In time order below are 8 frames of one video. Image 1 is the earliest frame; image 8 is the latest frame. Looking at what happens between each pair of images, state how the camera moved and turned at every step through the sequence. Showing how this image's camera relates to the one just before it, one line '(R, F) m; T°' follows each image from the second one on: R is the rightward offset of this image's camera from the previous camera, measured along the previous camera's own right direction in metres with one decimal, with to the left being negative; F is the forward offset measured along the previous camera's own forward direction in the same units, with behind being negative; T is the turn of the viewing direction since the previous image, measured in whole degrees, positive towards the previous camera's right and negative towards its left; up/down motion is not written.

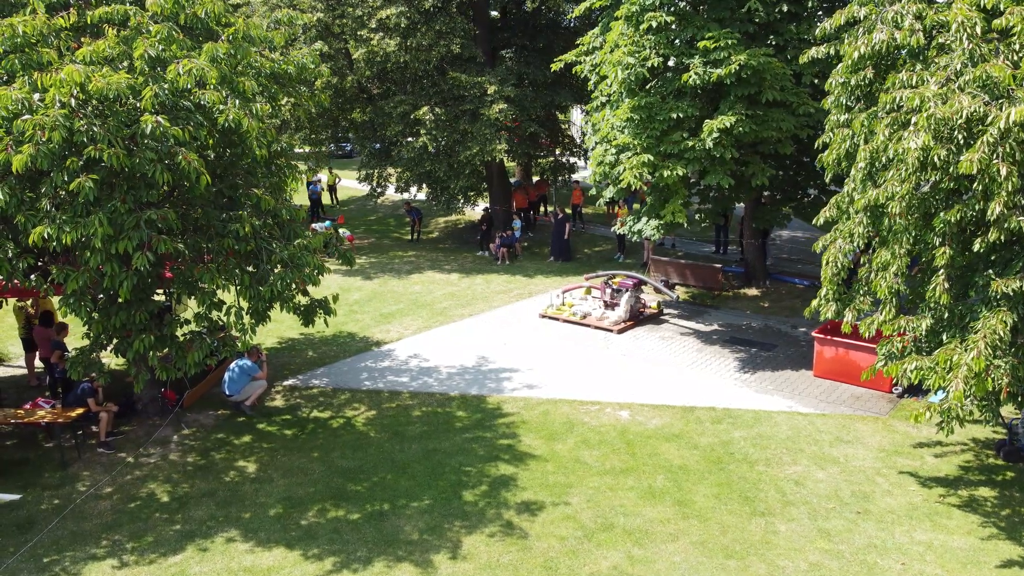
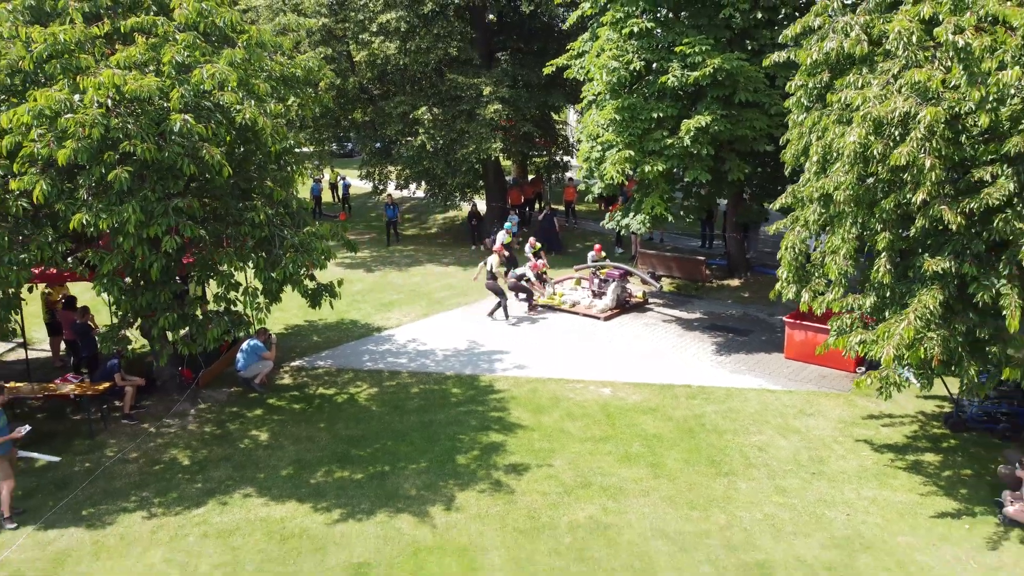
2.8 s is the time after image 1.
(+0.1, -1.0) m; 0°
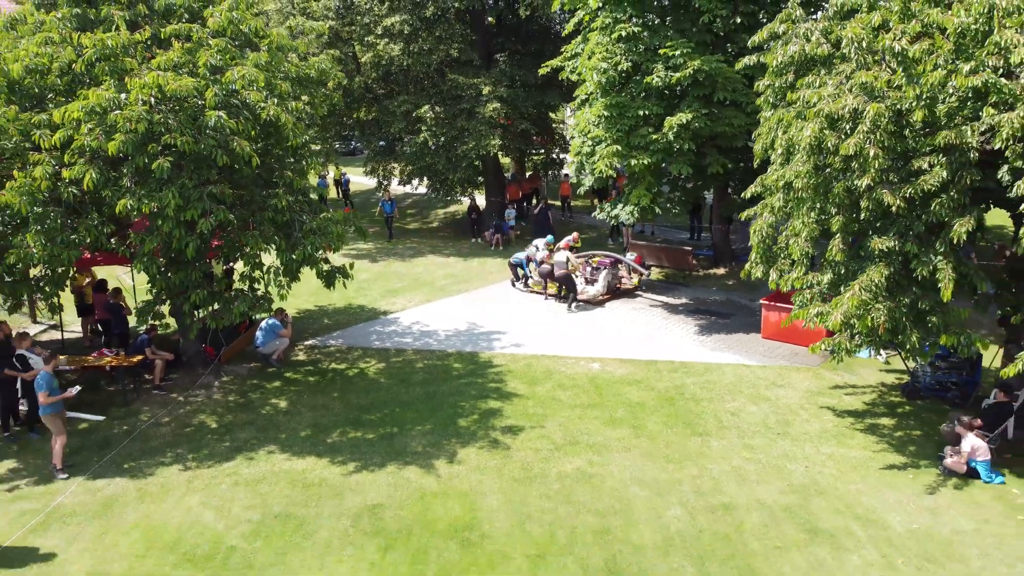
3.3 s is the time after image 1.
(0.0, -1.1) m; 0°
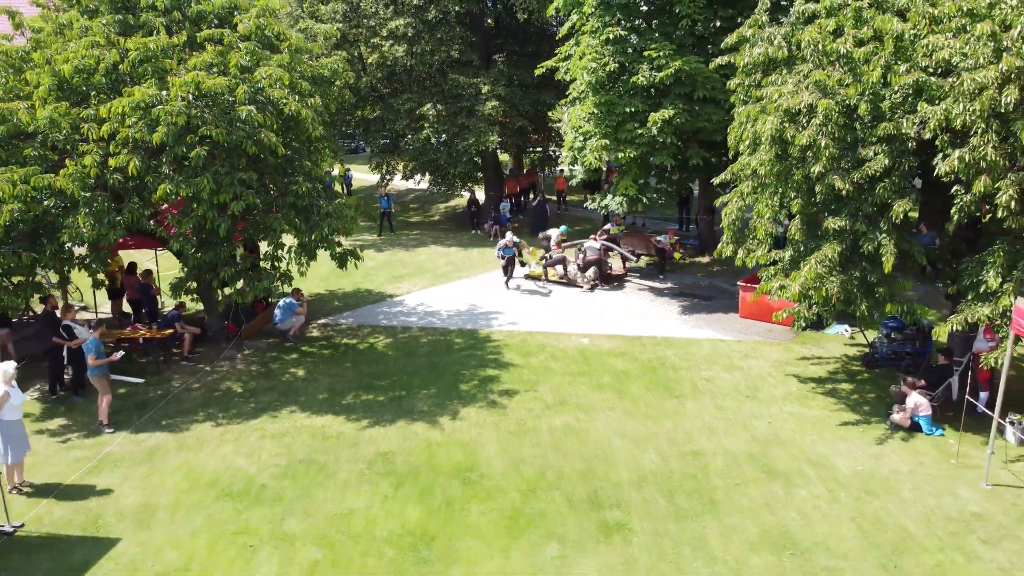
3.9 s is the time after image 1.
(0.0, -1.2) m; 0°
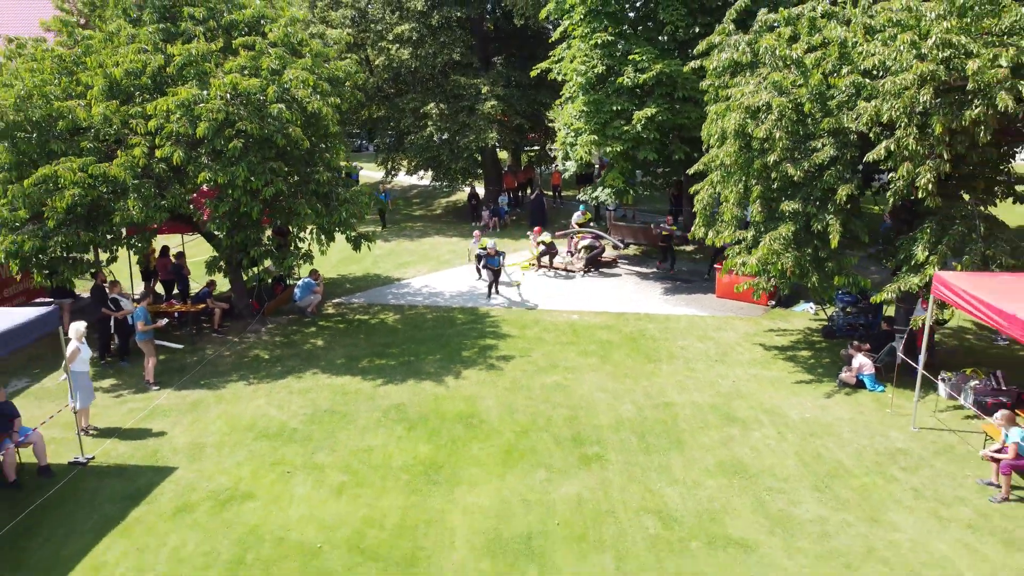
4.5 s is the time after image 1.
(0.0, -1.6) m; 0°
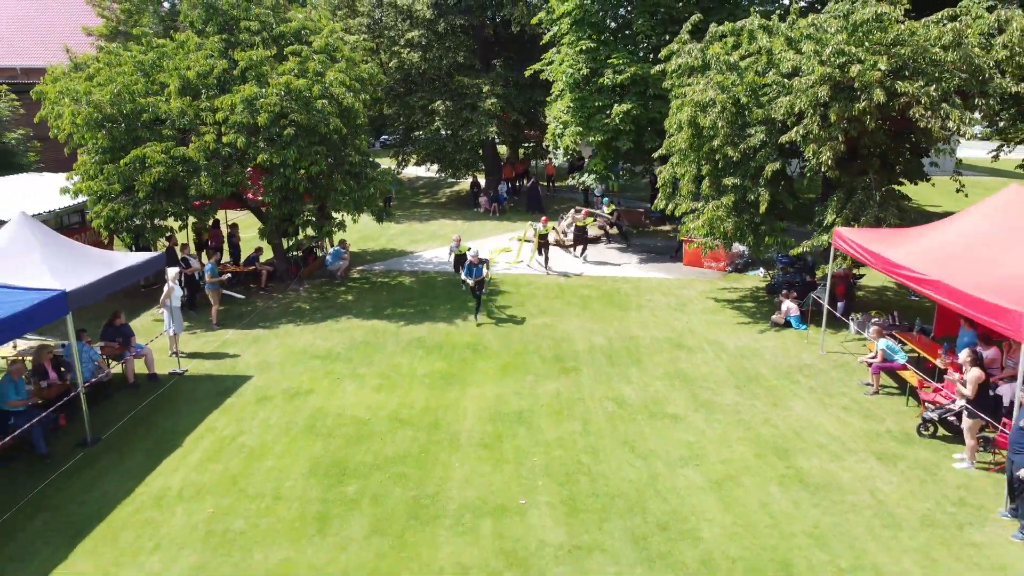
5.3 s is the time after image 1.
(0.0, -3.1) m; 0°
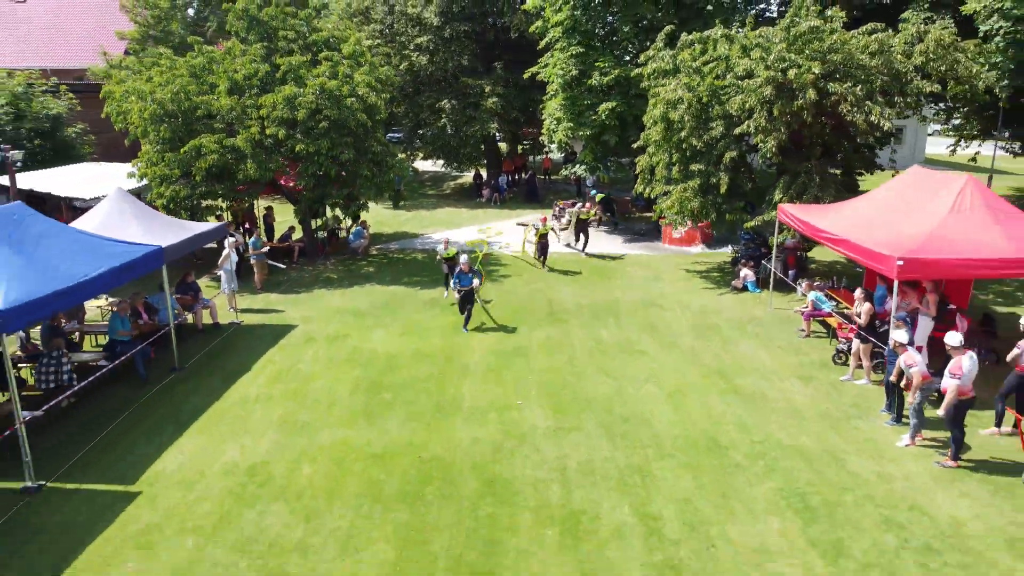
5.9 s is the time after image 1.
(0.0, -2.8) m; 0°
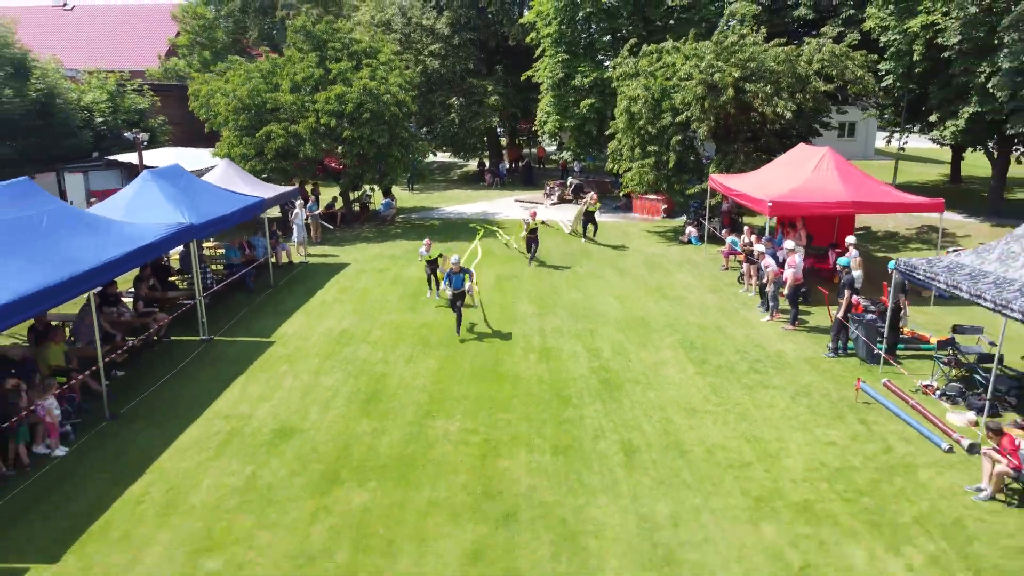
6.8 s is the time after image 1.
(0.0, -5.4) m; 0°
